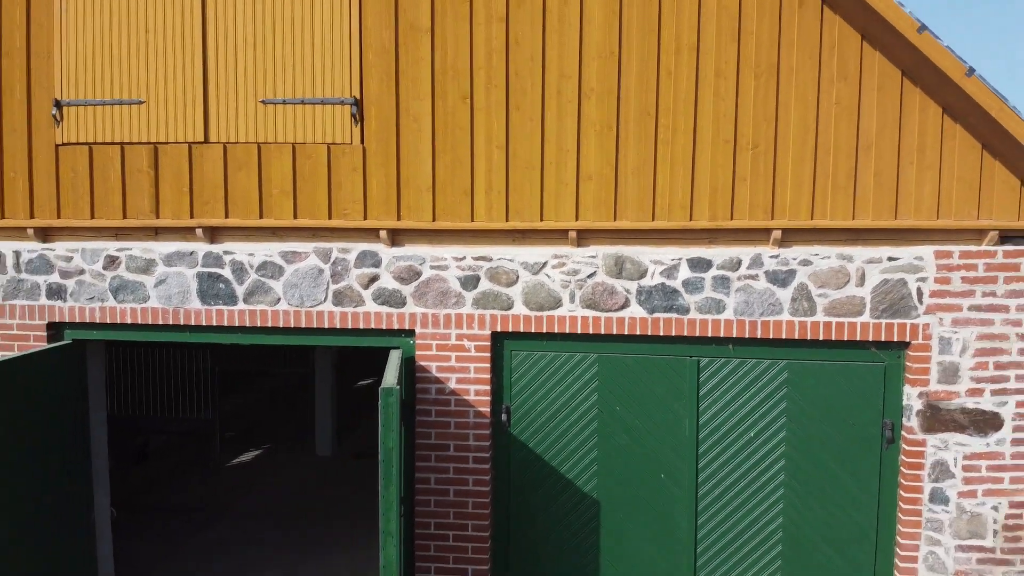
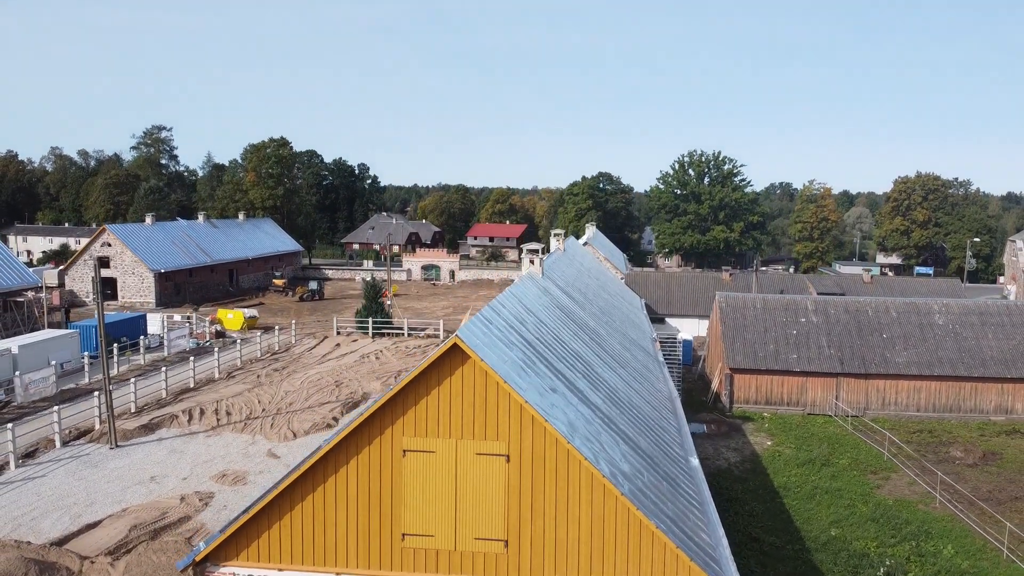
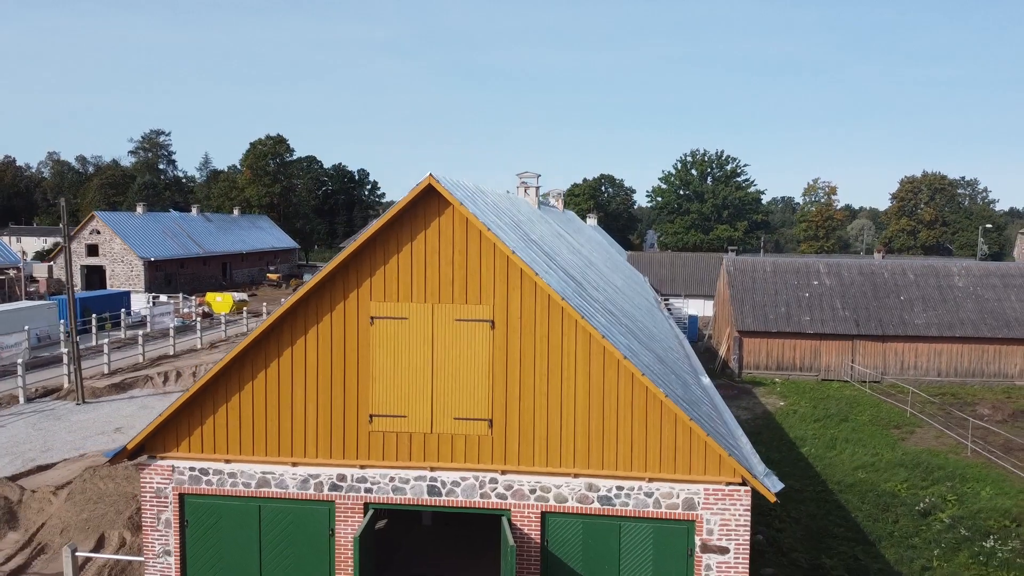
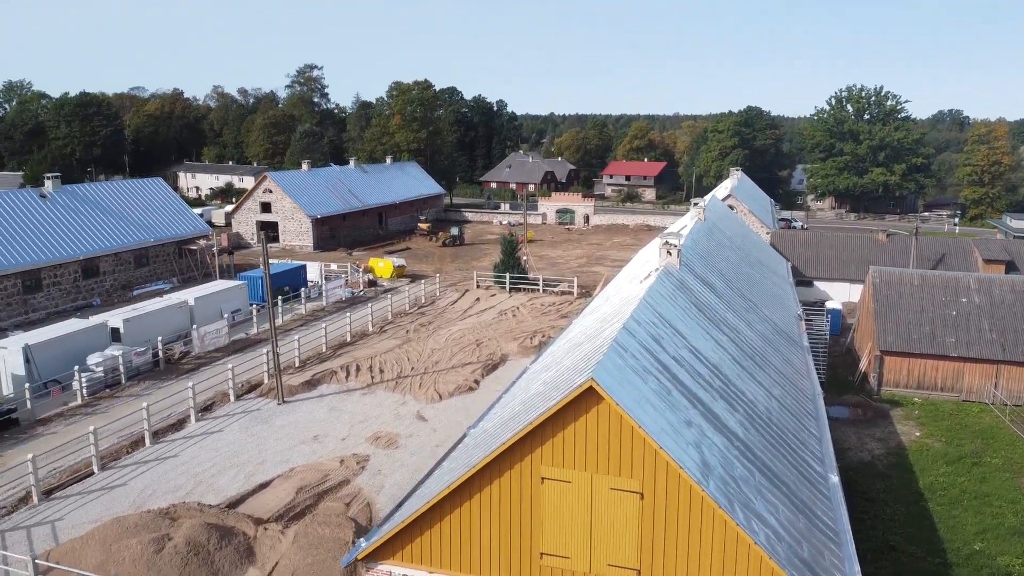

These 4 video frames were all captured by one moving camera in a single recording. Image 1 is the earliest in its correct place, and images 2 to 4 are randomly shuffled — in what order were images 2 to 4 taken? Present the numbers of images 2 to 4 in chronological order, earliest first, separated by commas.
3, 2, 4
